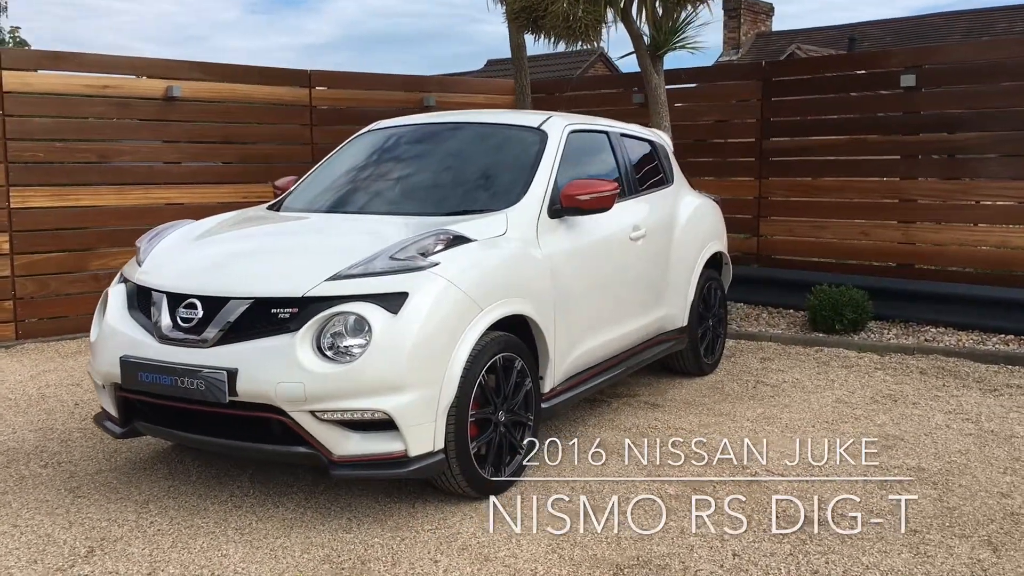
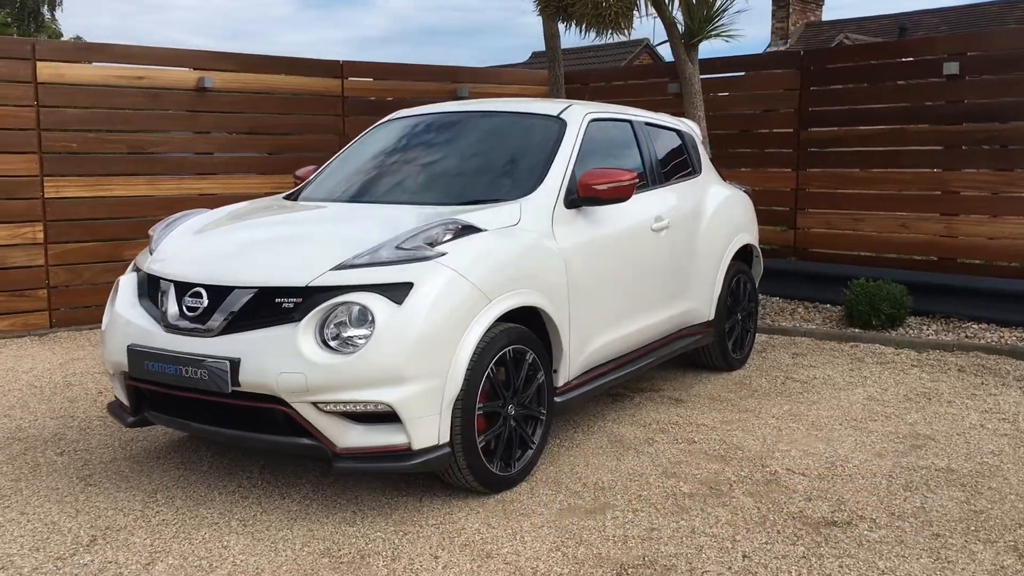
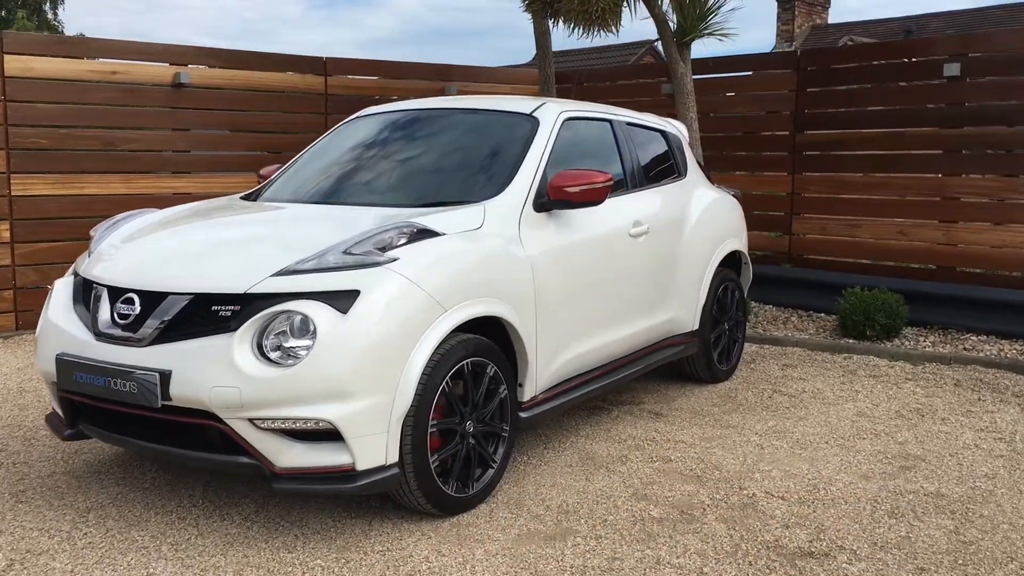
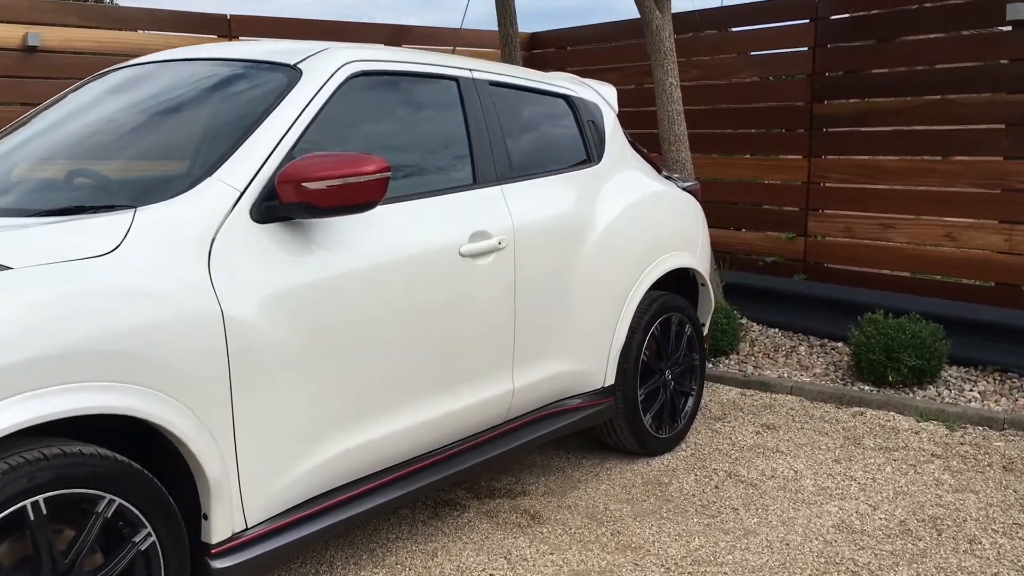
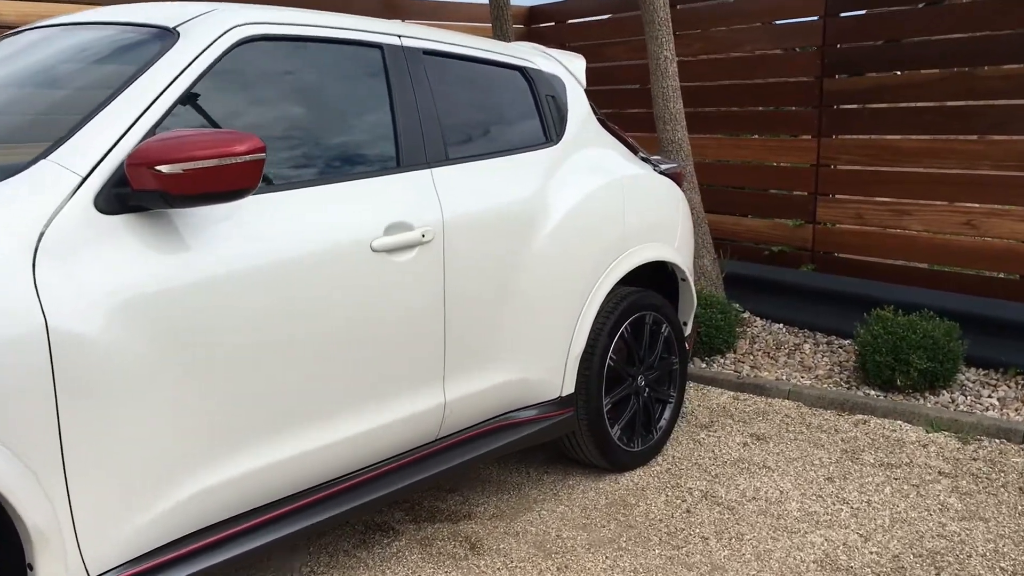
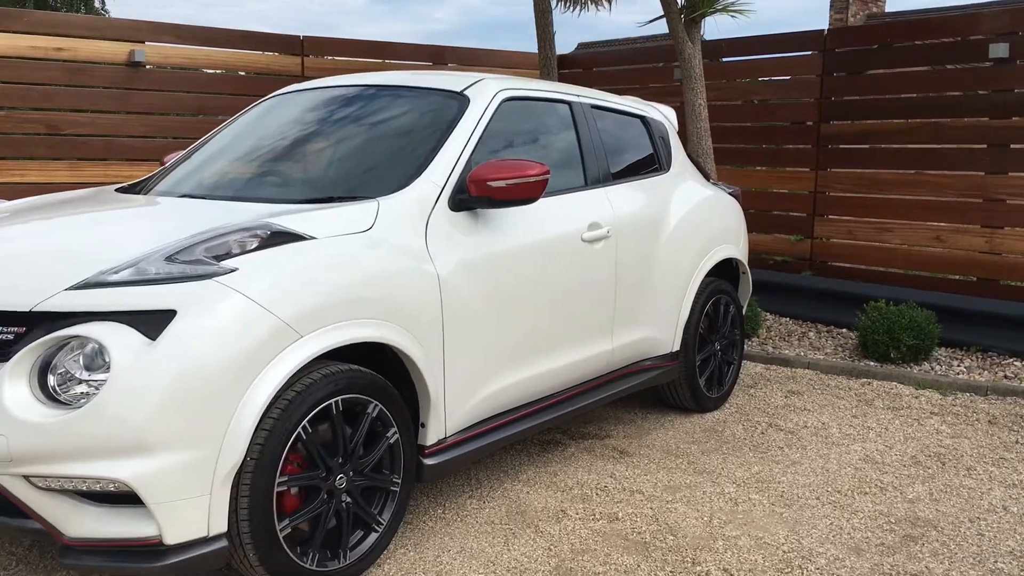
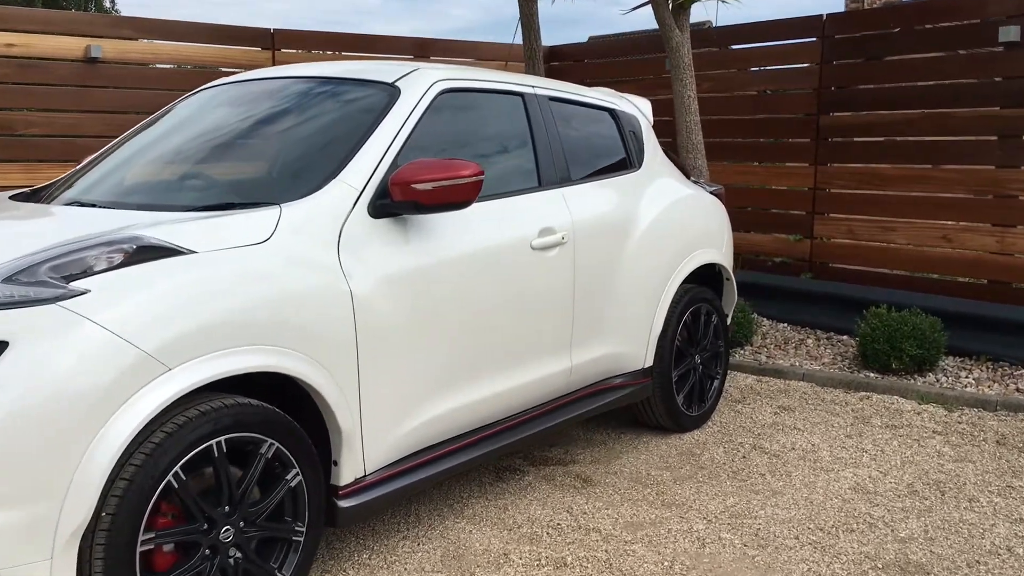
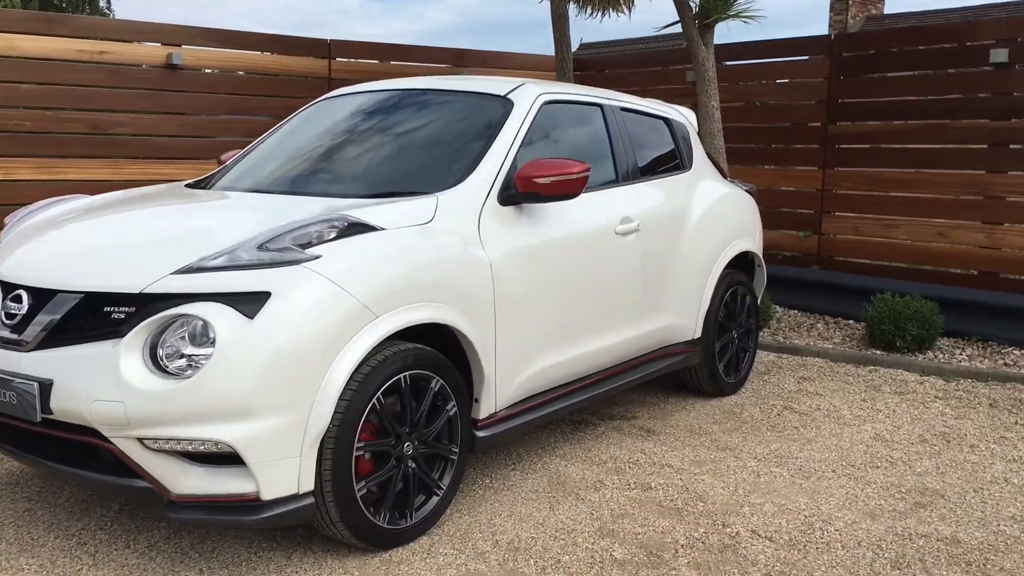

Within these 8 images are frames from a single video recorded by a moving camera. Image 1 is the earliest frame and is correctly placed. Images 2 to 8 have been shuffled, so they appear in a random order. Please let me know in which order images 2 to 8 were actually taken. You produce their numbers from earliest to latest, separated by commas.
2, 3, 8, 6, 7, 4, 5
